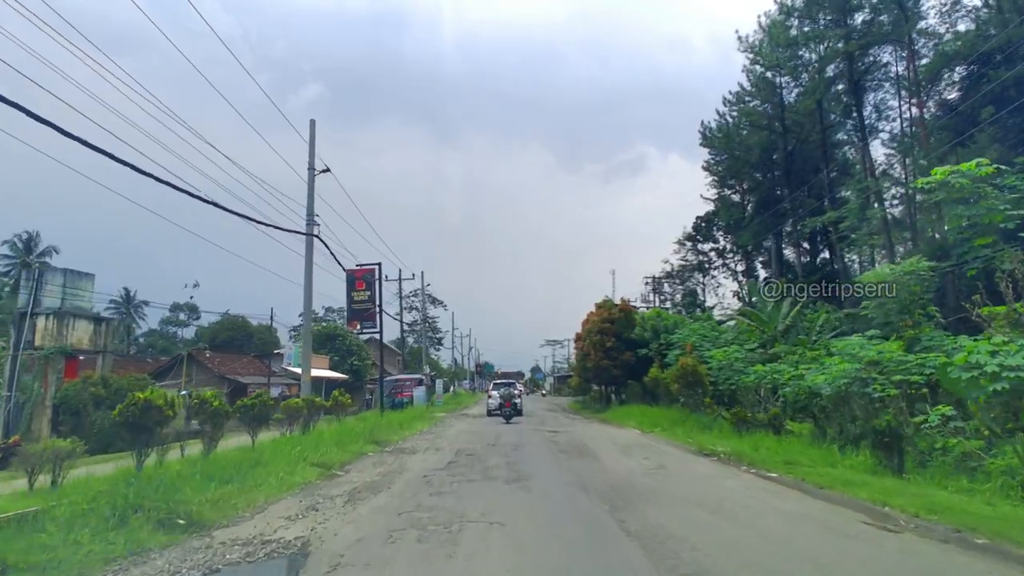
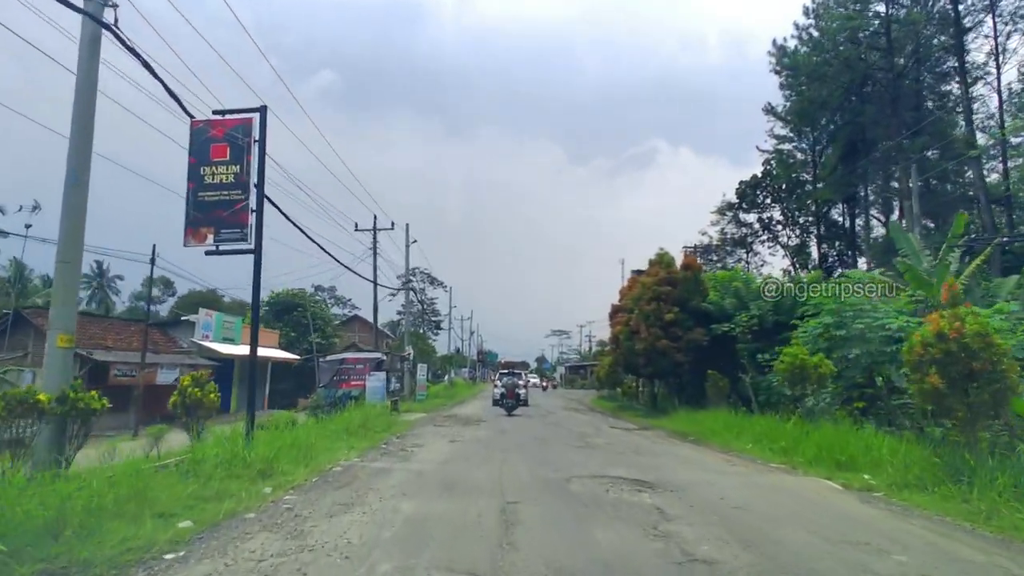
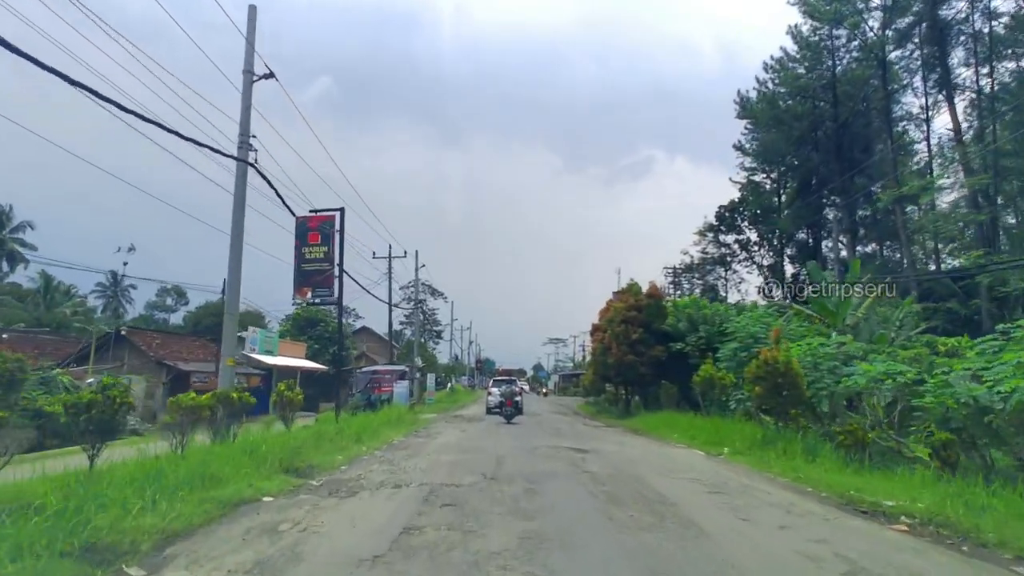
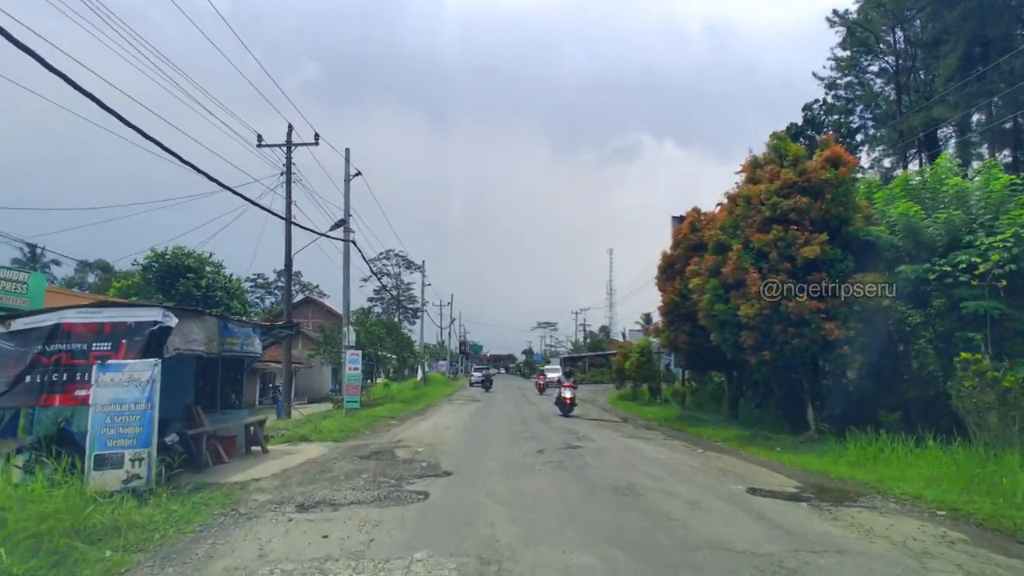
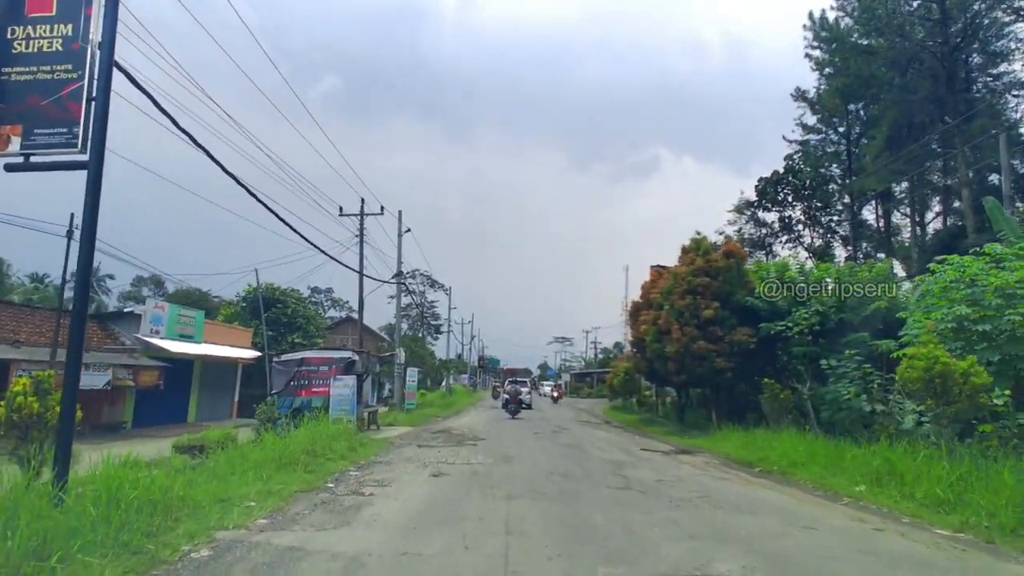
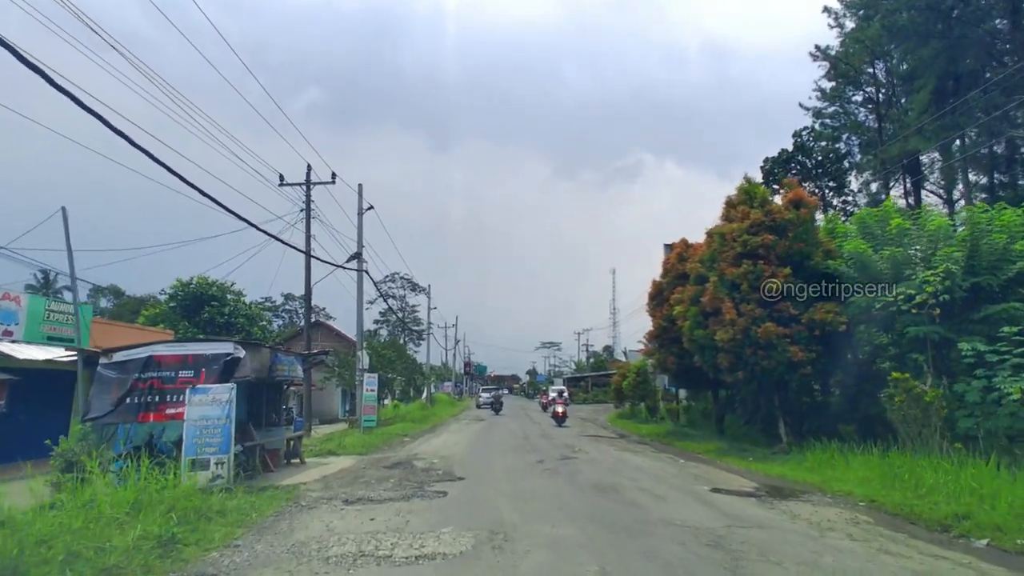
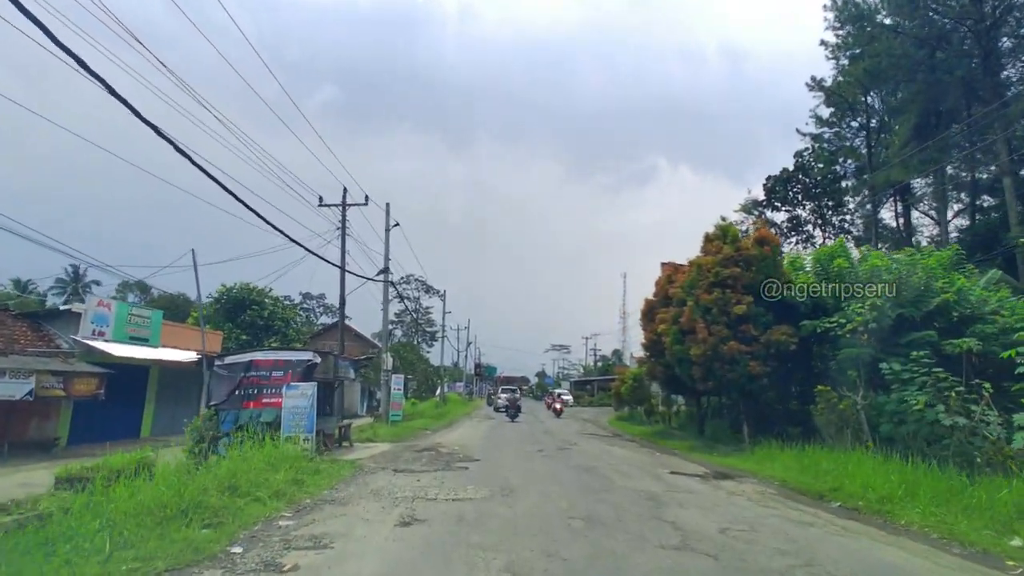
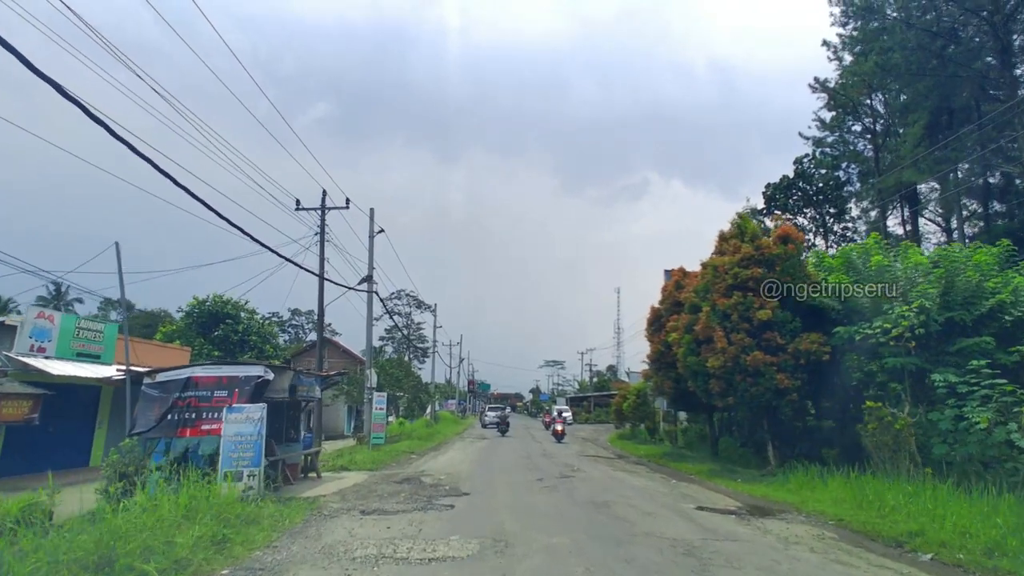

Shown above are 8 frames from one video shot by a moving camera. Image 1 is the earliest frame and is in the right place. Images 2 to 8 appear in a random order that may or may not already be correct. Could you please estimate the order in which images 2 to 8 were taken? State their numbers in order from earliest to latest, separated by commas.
3, 2, 5, 7, 8, 6, 4
